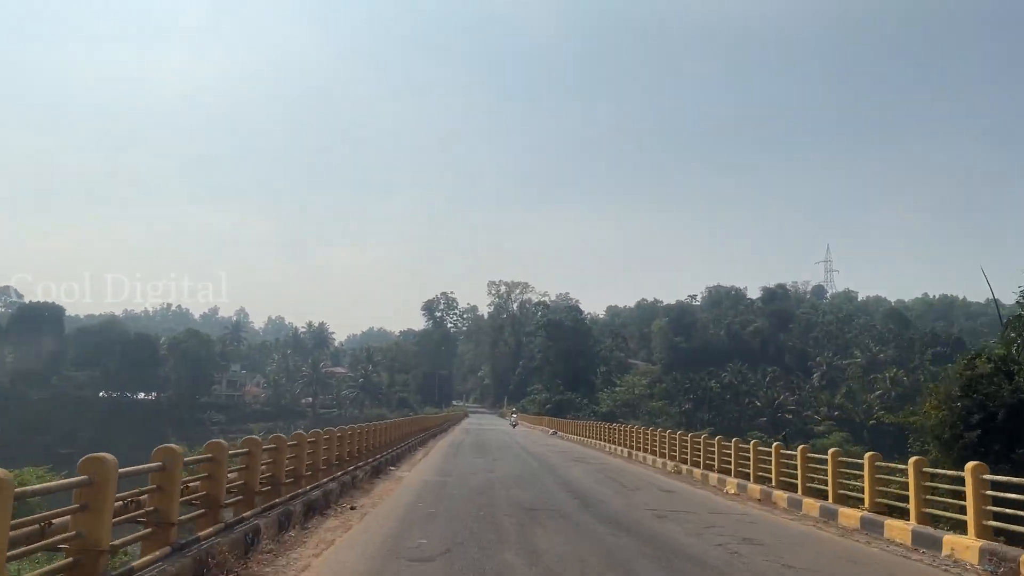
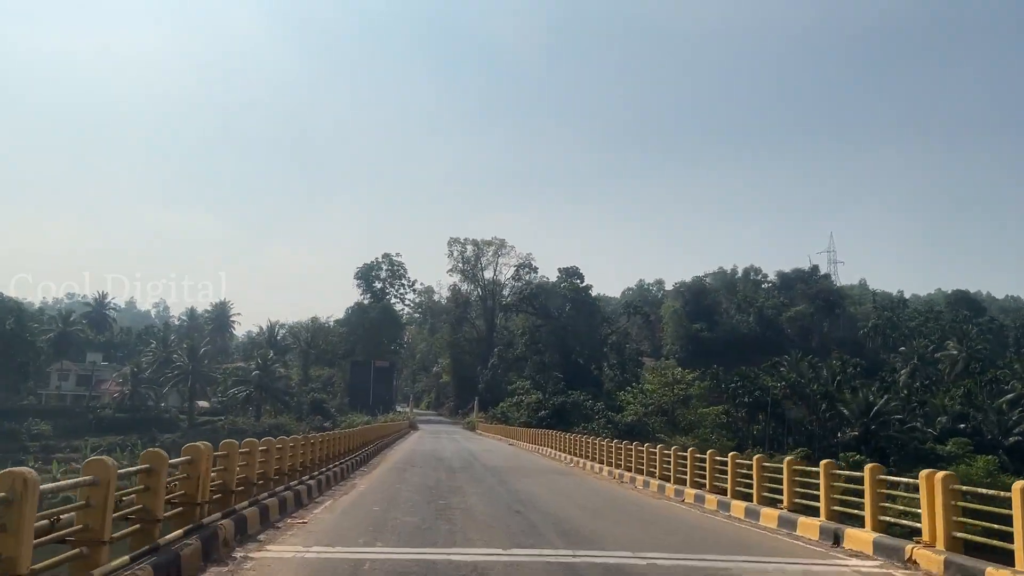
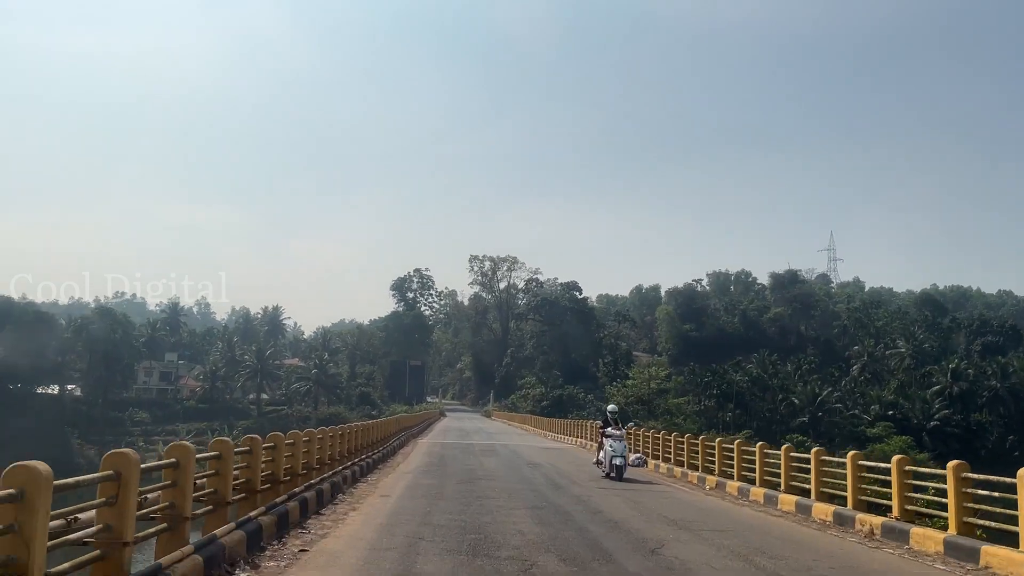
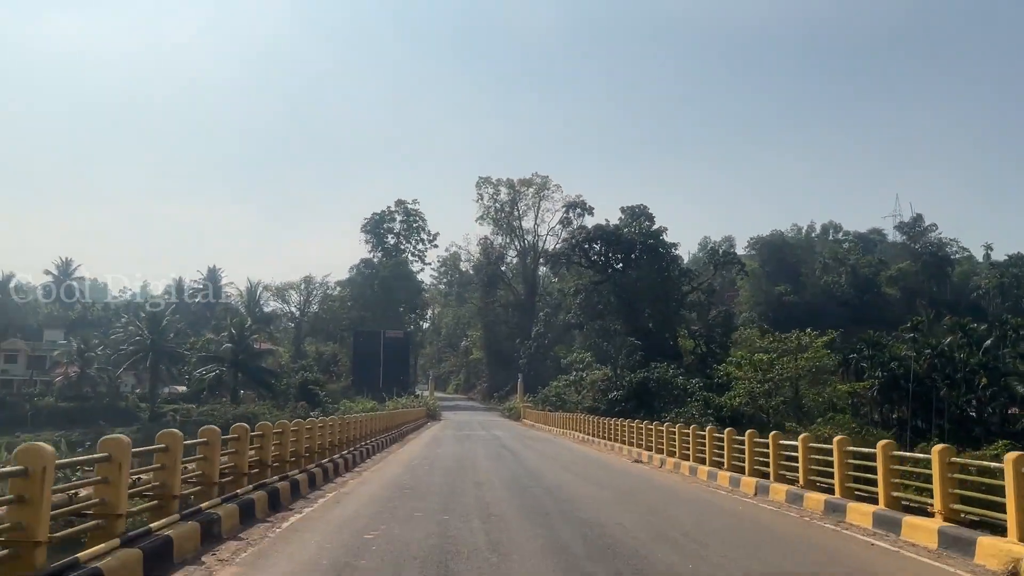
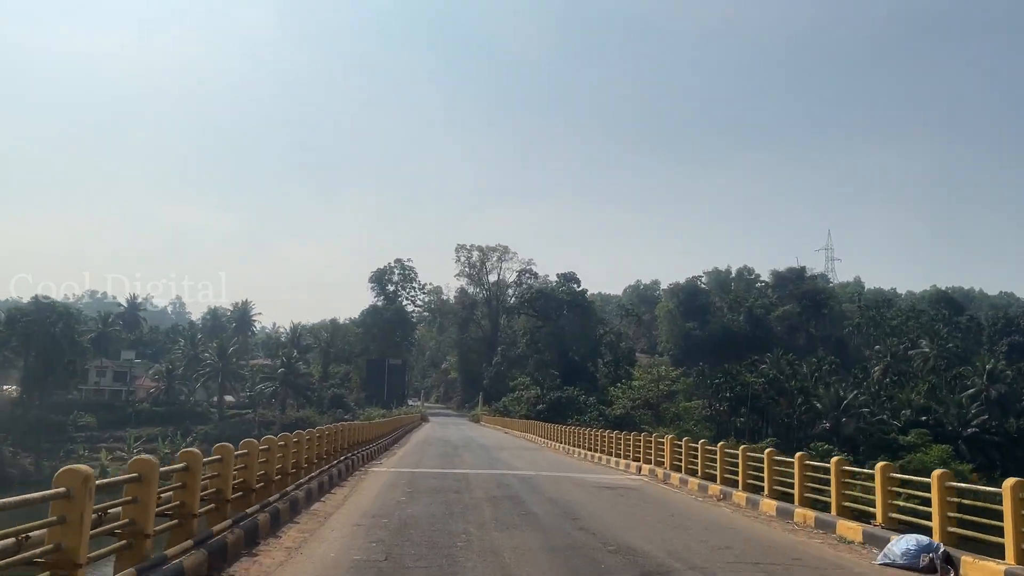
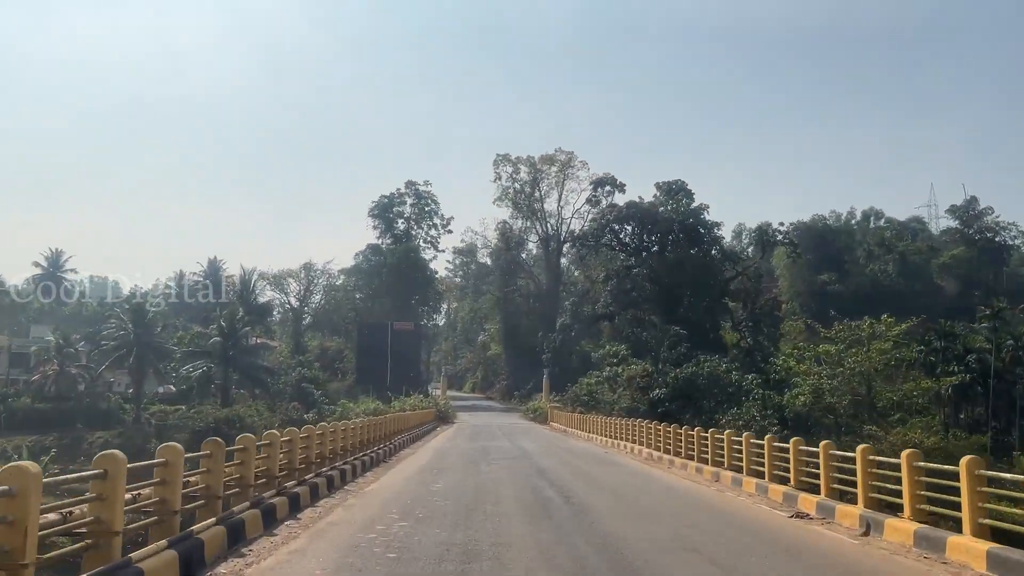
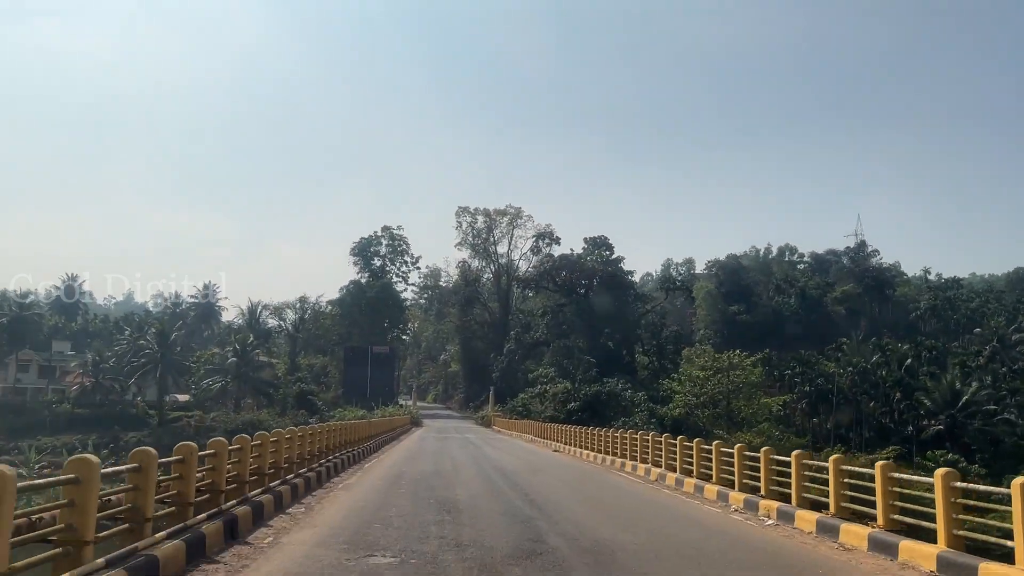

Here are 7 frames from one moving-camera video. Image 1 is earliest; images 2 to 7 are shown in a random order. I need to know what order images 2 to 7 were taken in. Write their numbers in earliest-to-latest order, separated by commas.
3, 5, 2, 7, 4, 6
